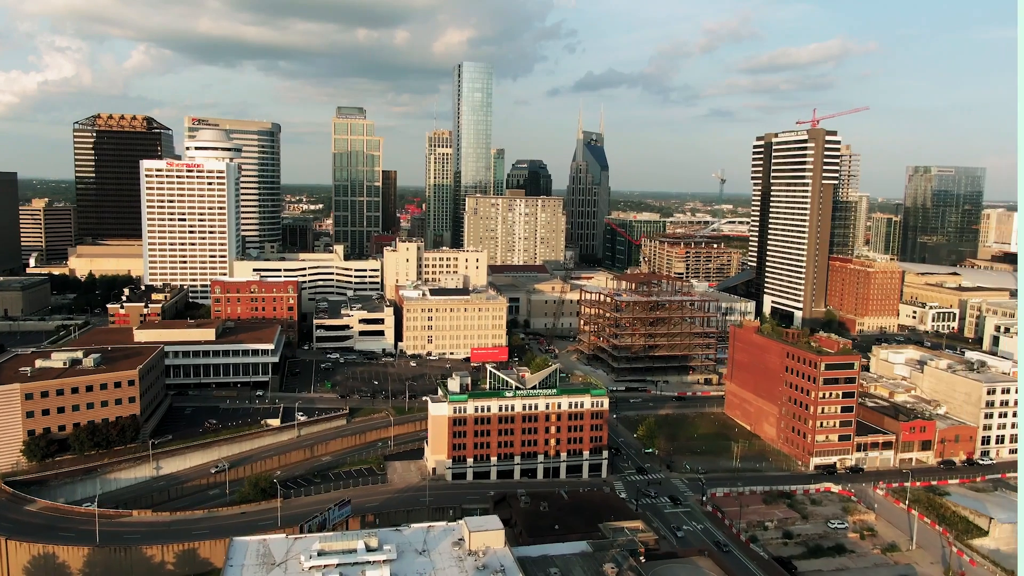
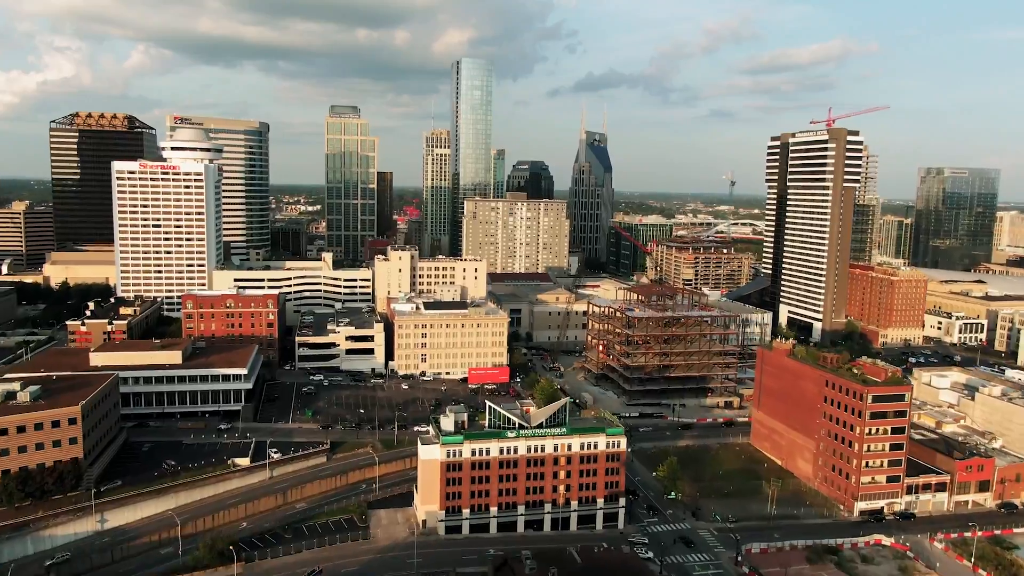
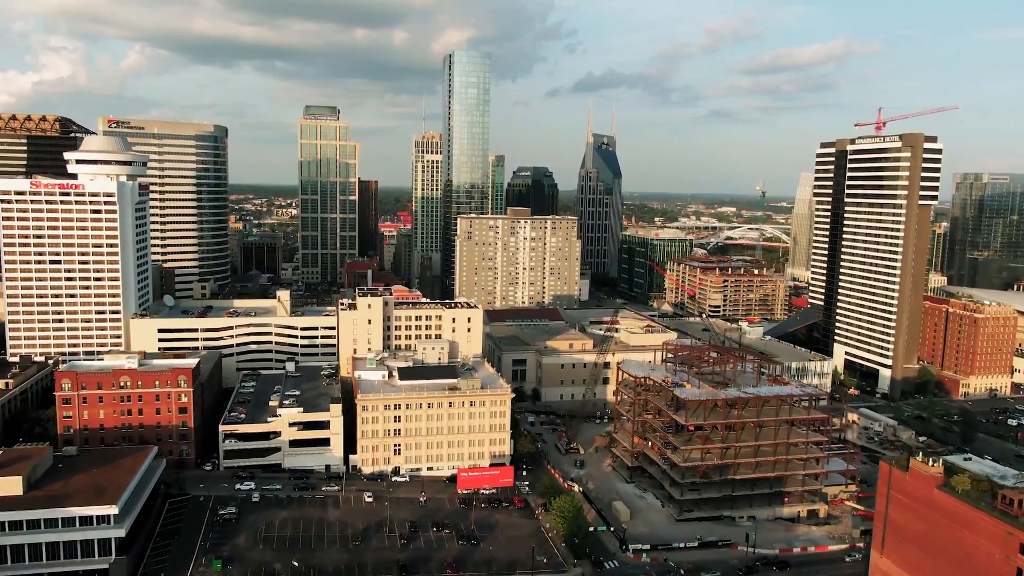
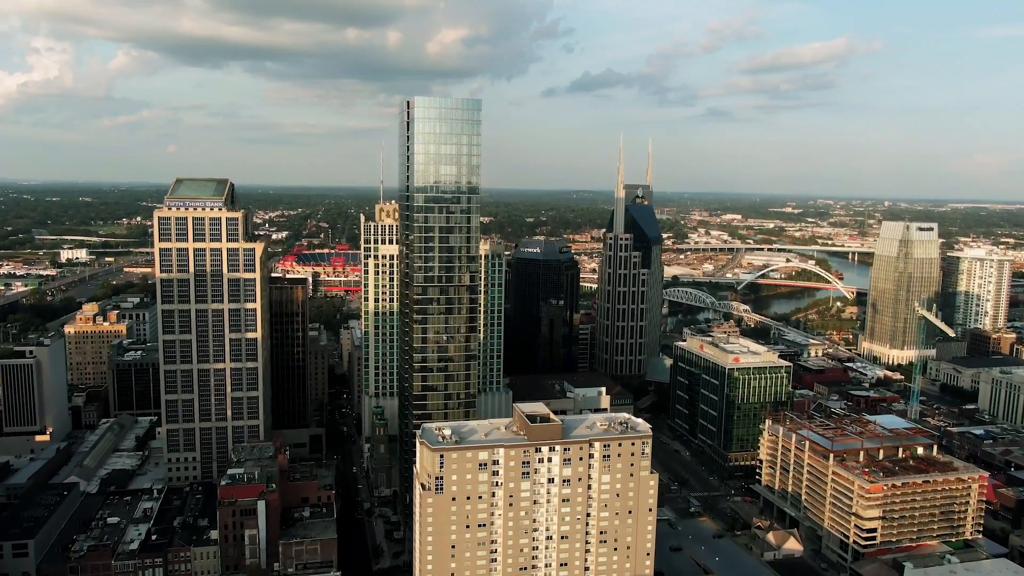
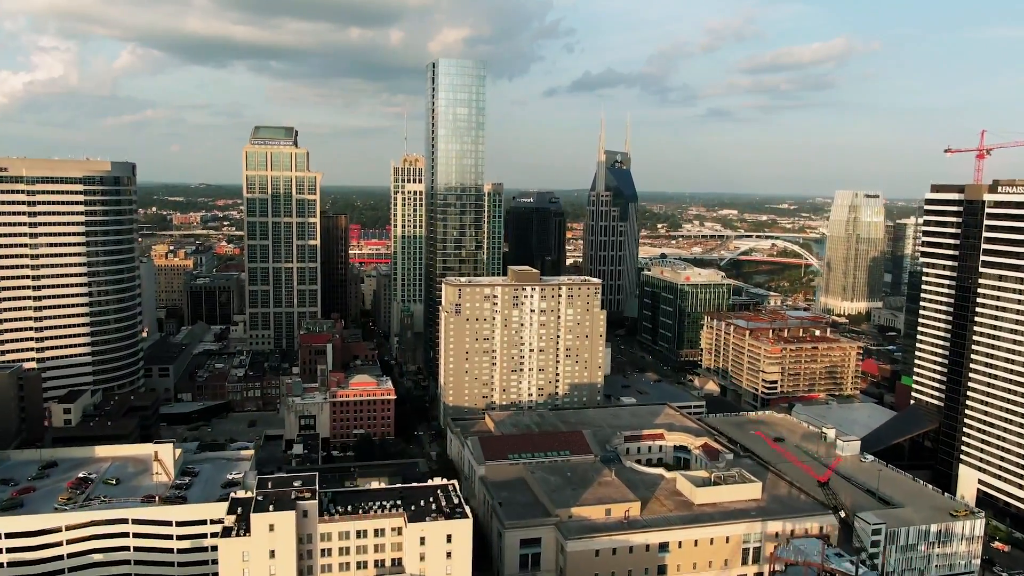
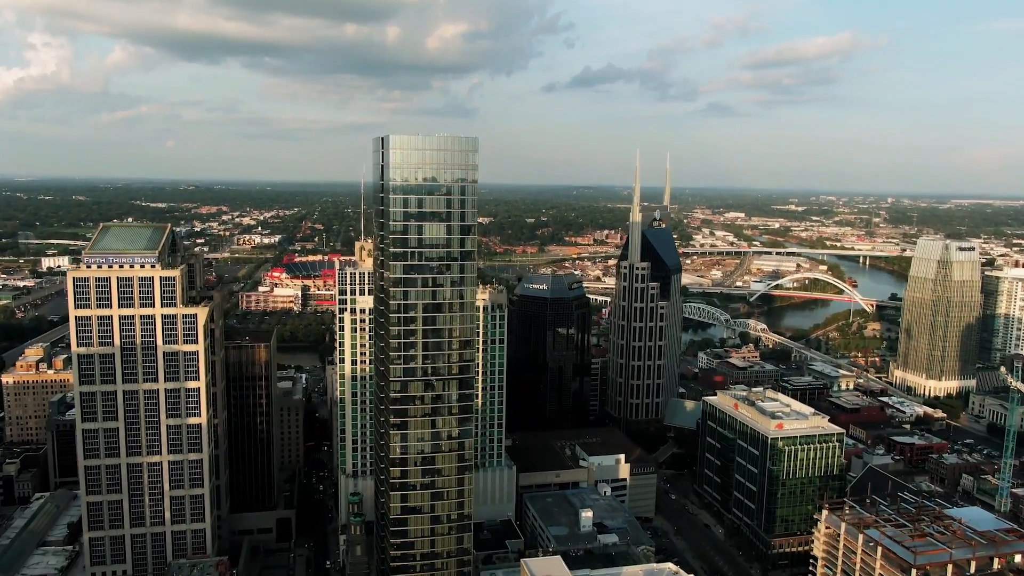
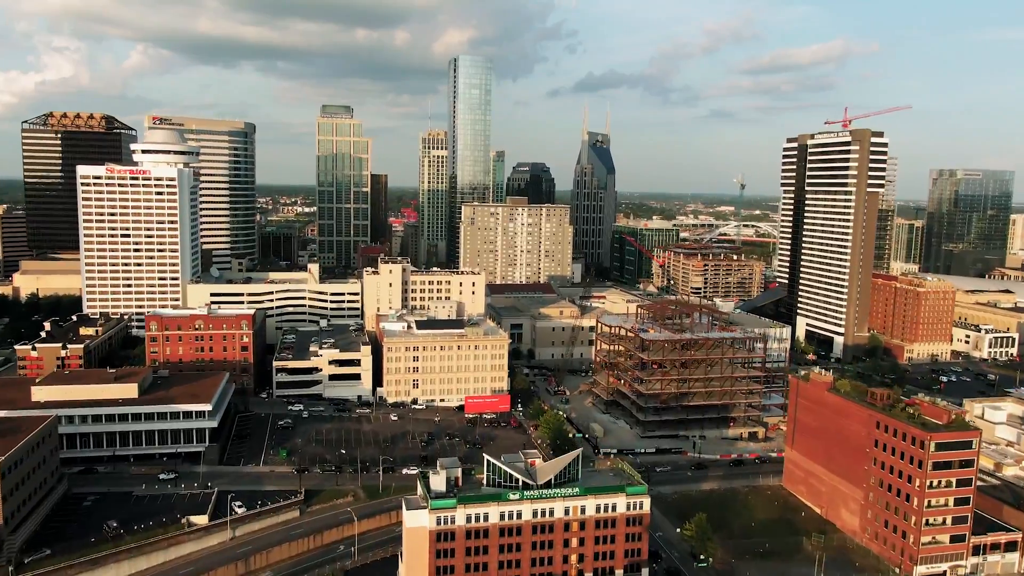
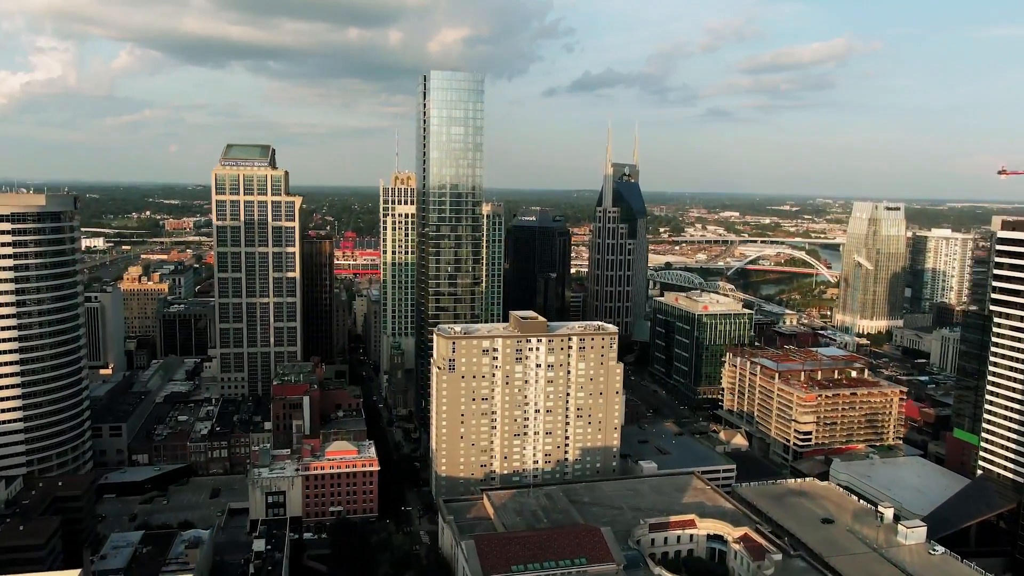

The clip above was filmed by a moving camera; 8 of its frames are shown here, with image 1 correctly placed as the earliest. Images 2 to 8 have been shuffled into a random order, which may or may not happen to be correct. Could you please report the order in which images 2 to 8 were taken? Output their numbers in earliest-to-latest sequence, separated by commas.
2, 7, 3, 5, 8, 4, 6
